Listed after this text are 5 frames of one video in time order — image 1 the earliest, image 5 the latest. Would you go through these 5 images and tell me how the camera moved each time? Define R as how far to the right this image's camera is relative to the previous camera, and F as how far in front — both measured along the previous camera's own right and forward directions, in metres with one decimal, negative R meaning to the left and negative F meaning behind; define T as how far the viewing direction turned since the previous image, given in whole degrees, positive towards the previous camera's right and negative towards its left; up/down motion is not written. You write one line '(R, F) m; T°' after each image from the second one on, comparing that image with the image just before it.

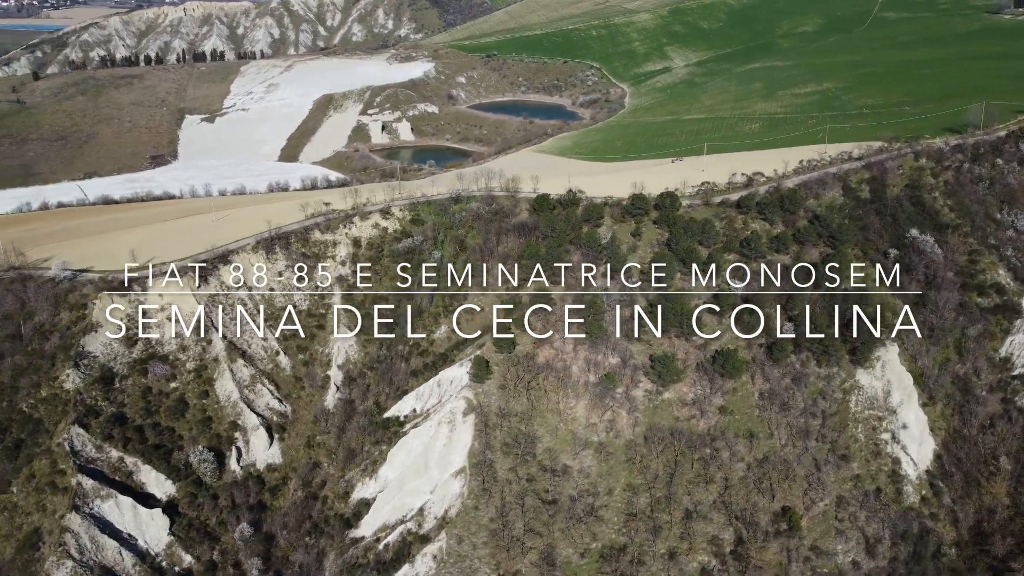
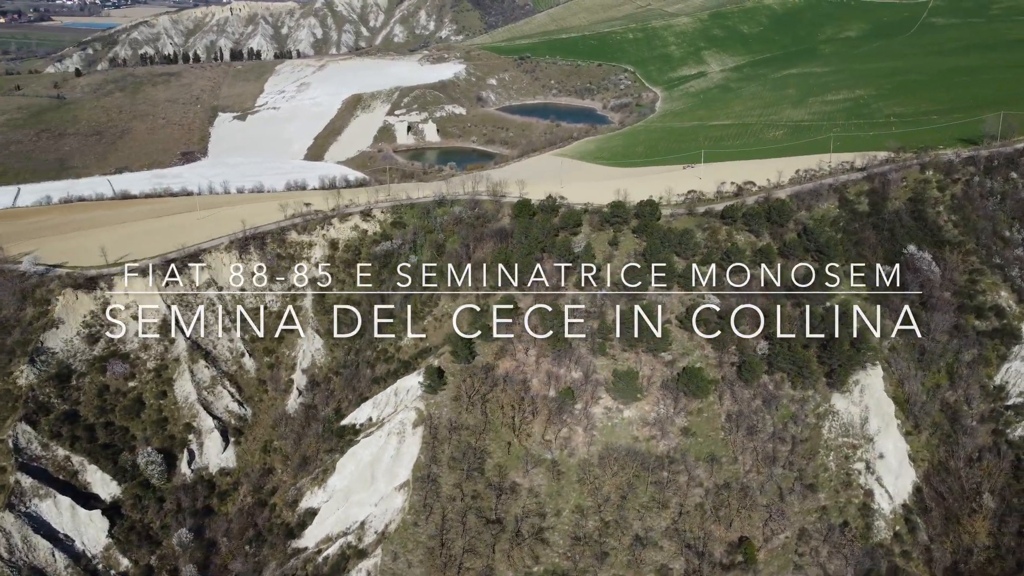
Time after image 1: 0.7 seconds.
(+2.8, +1.0) m; -3°
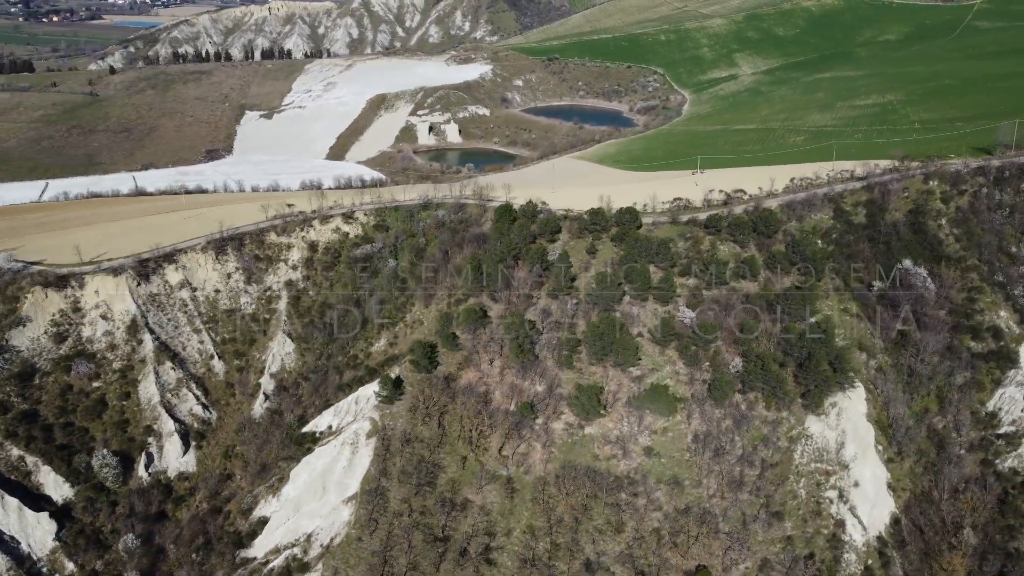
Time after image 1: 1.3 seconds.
(+2.4, +1.0) m; -3°
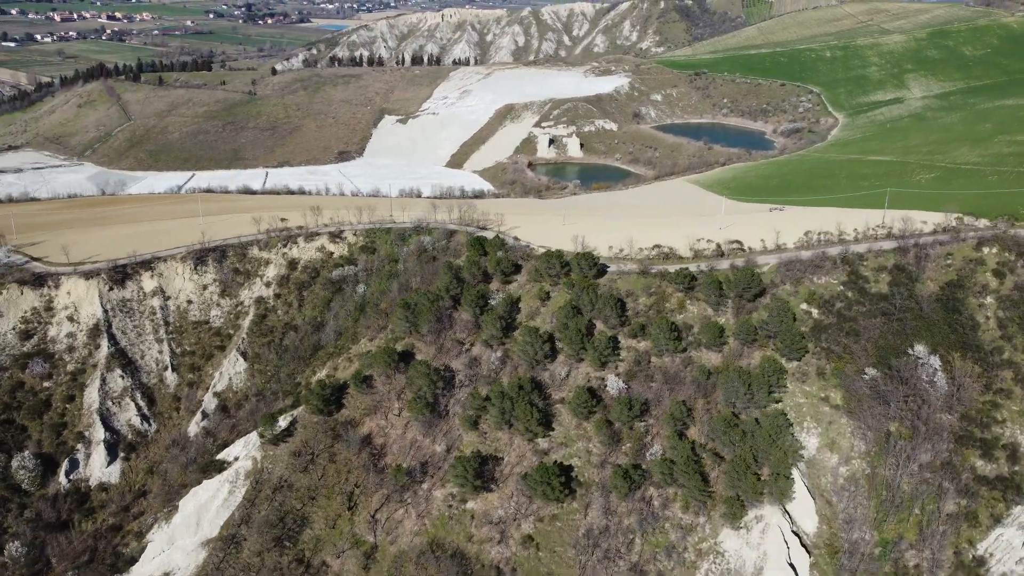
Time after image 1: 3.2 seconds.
(+7.5, +3.5) m; -13°
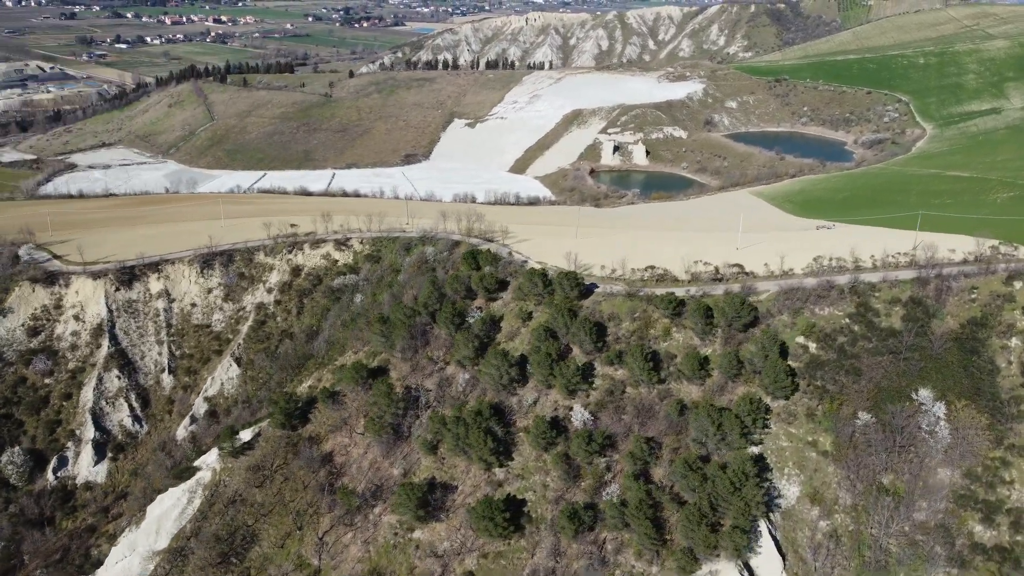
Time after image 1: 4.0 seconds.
(+3.3, +1.3) m; -6°
